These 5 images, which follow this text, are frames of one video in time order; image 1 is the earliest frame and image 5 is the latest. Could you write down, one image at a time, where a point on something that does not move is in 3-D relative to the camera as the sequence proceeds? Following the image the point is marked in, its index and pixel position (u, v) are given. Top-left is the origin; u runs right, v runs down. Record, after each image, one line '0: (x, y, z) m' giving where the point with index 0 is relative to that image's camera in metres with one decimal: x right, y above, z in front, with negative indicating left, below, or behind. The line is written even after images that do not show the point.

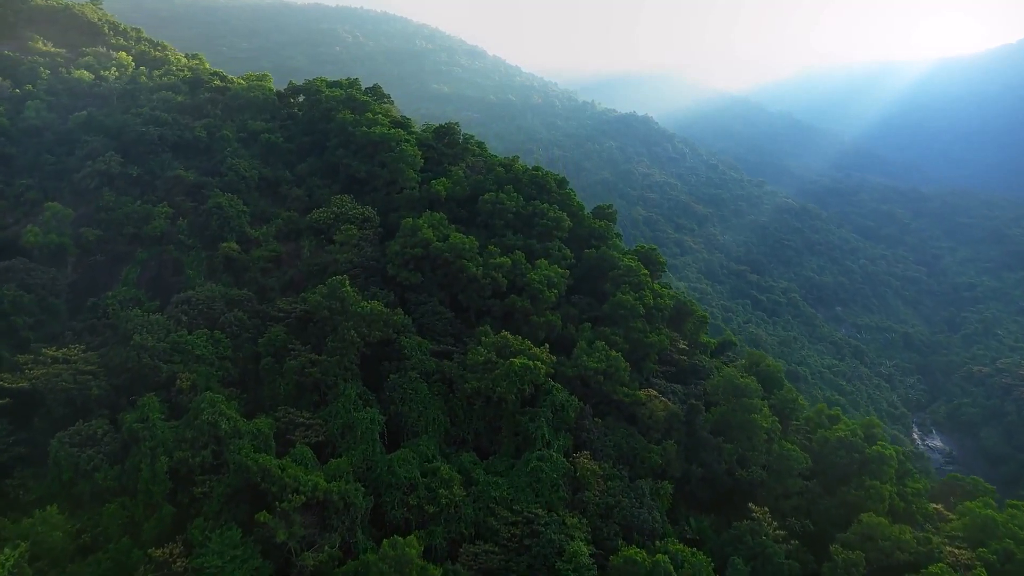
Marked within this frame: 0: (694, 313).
0: (+5.8, -0.8, +19.6) m
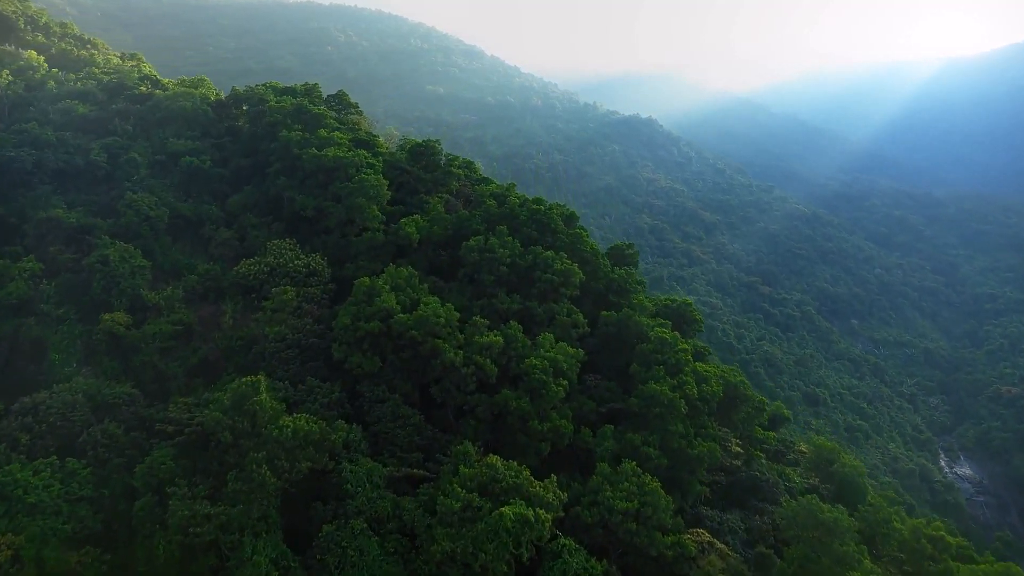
0: (+5.6, -2.7, +14.7) m
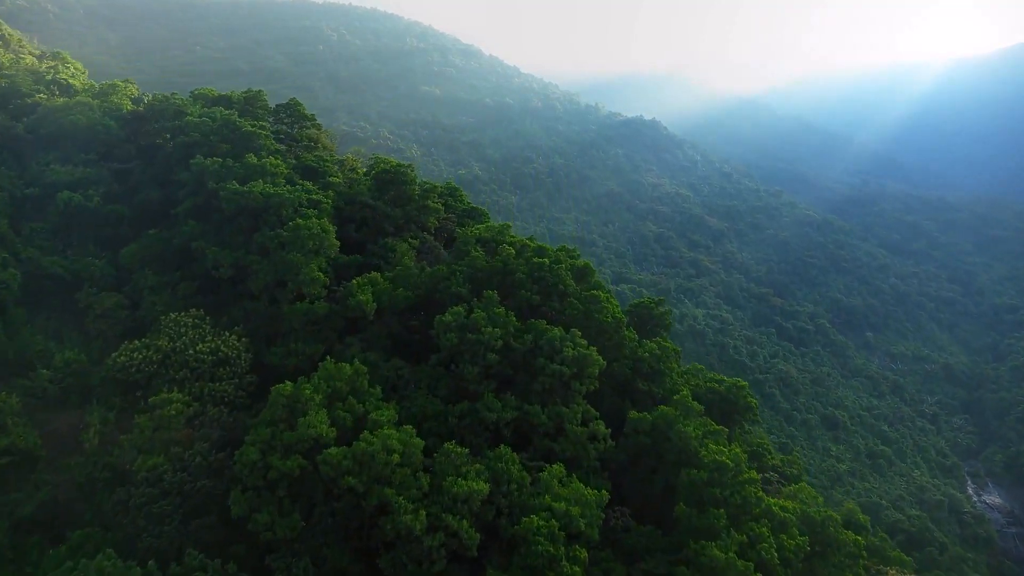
0: (+5.5, -4.3, +10.3) m
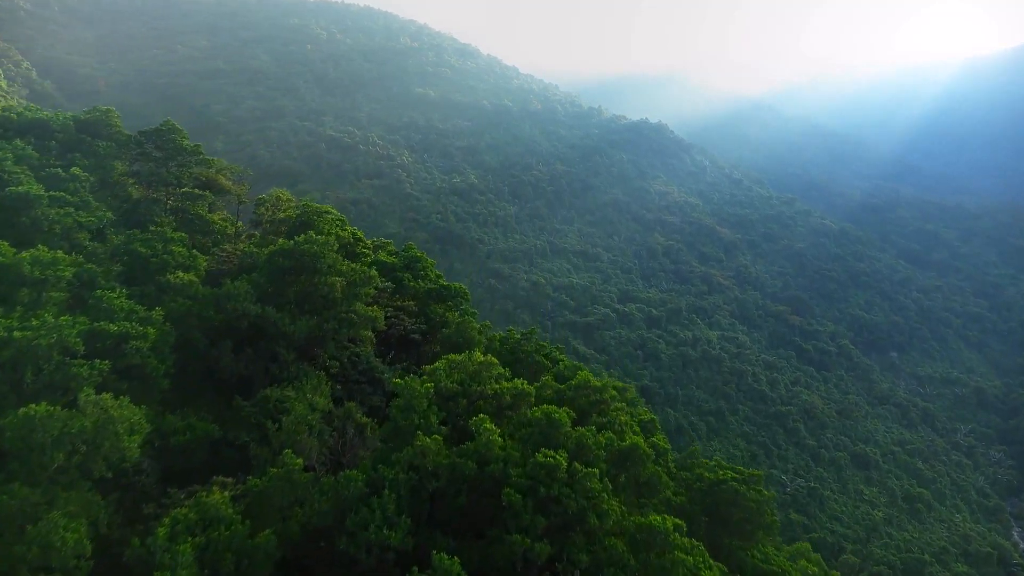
0: (+5.3, -6.6, +4.2) m
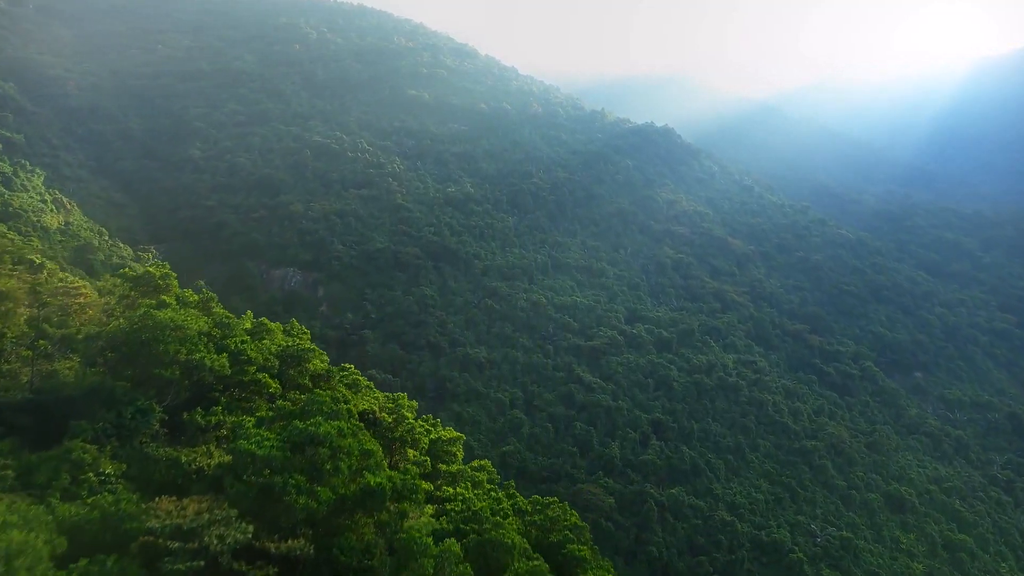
0: (+5.2, -8.7, -1.3) m
